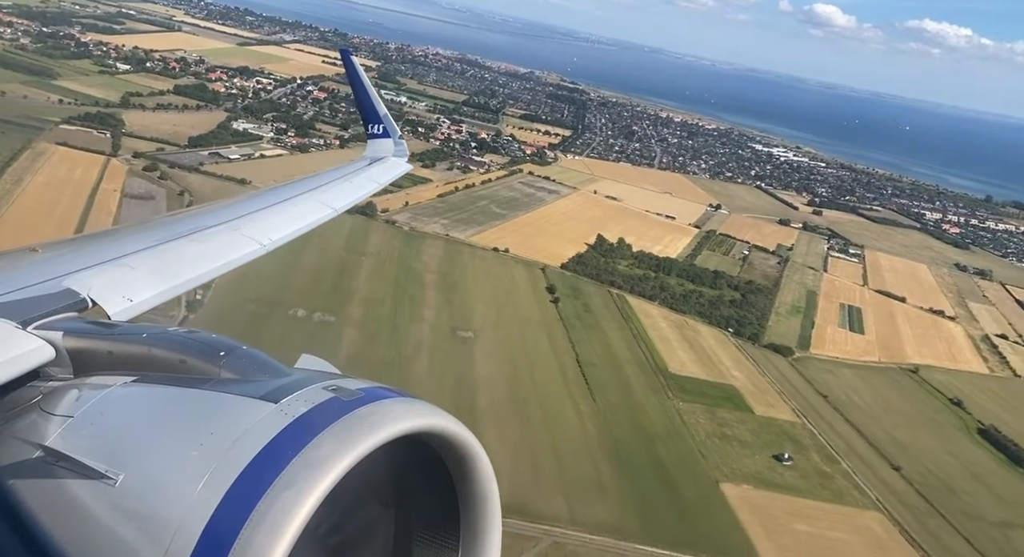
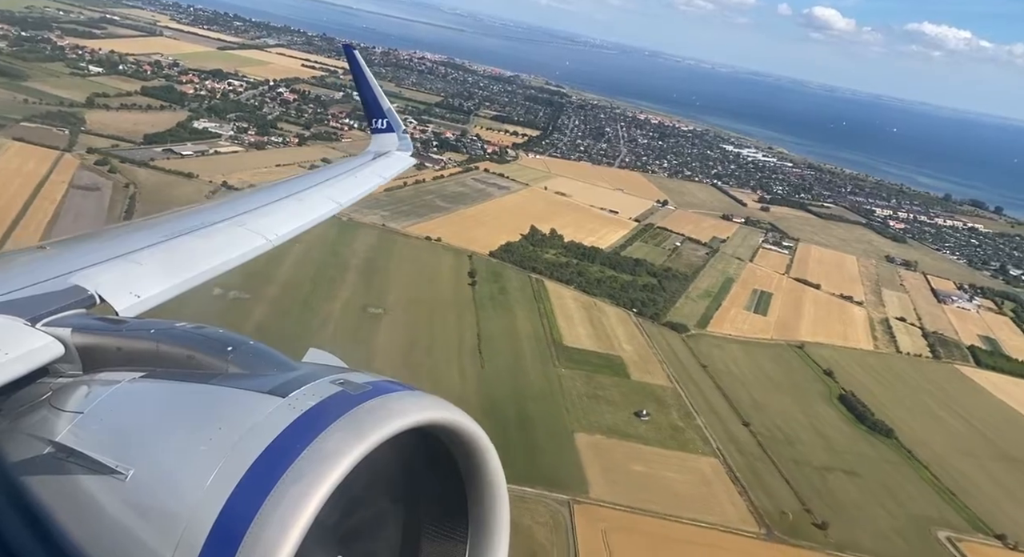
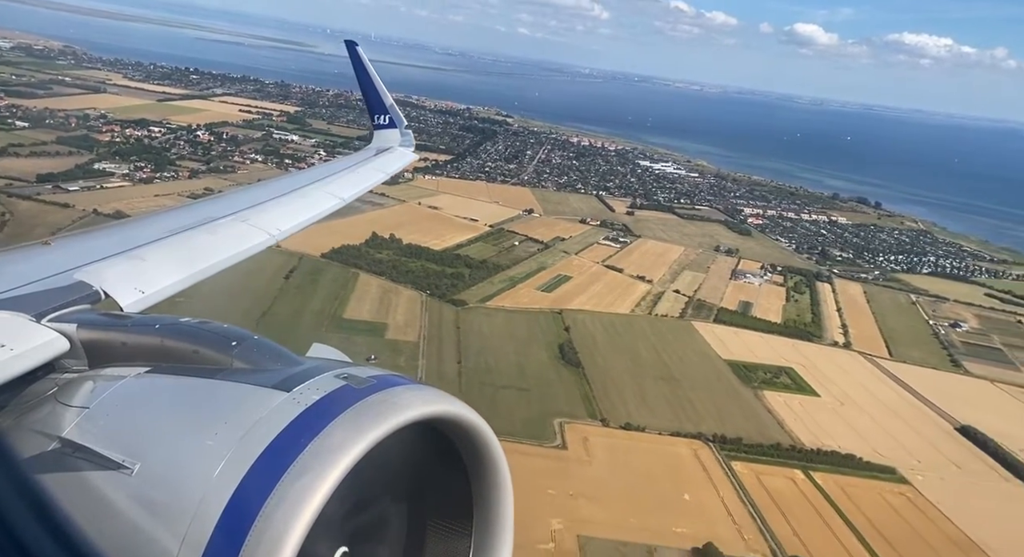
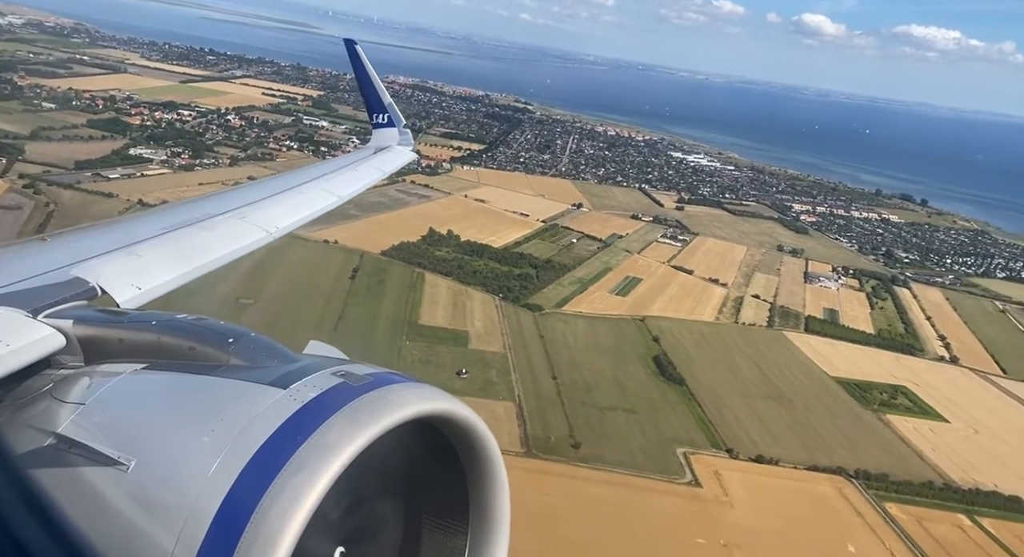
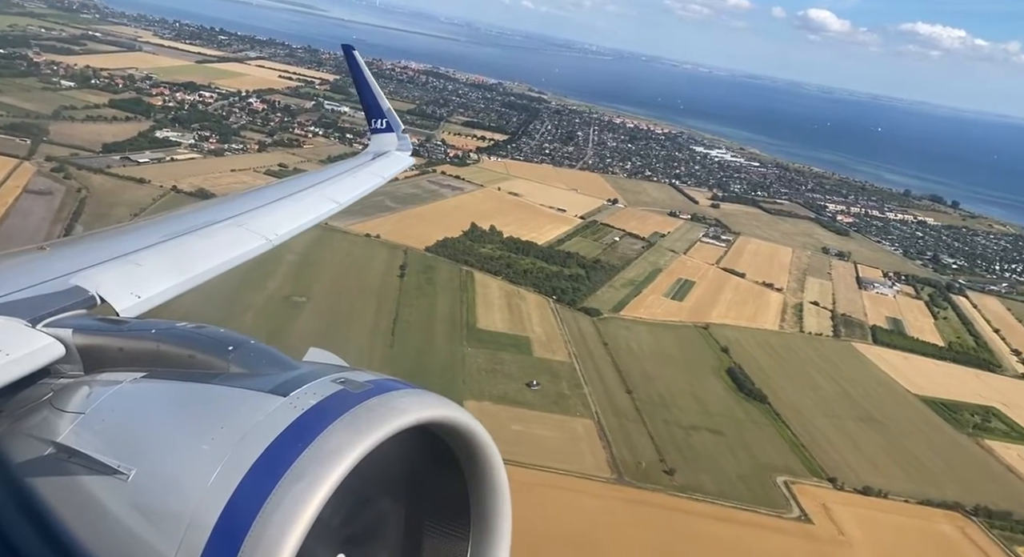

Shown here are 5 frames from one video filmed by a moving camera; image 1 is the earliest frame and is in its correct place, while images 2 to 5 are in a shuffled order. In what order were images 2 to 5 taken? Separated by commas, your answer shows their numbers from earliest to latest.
2, 5, 4, 3
